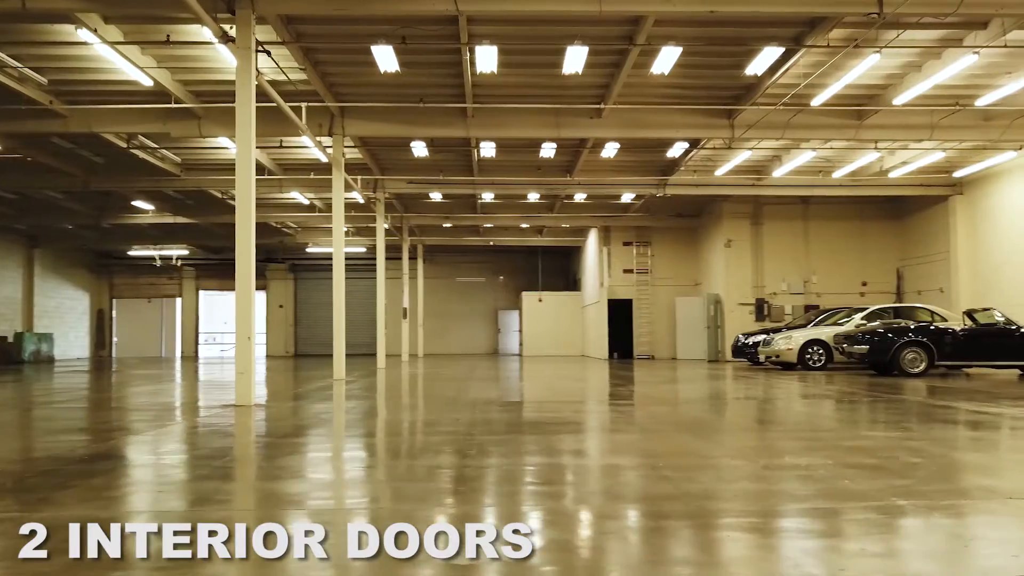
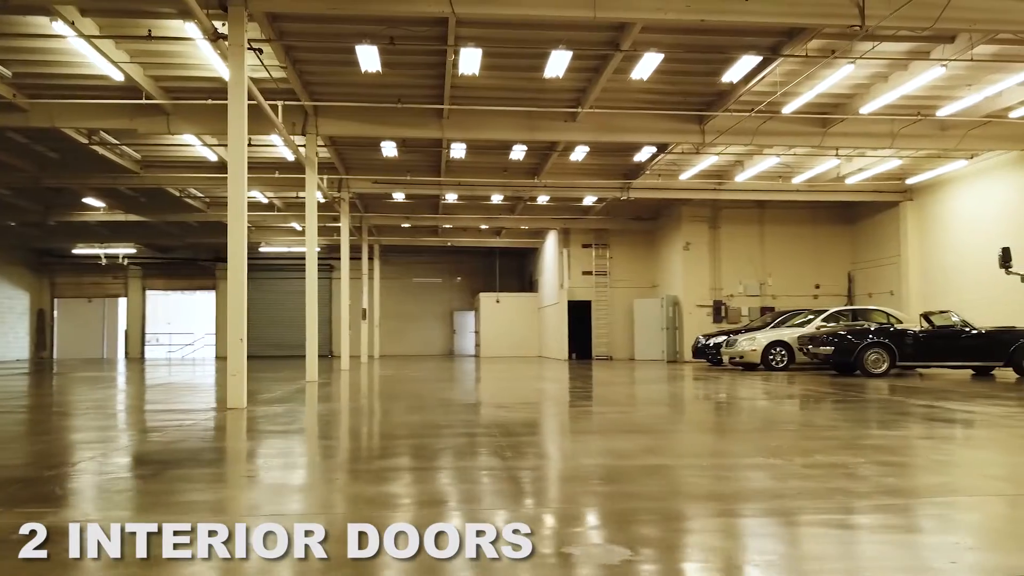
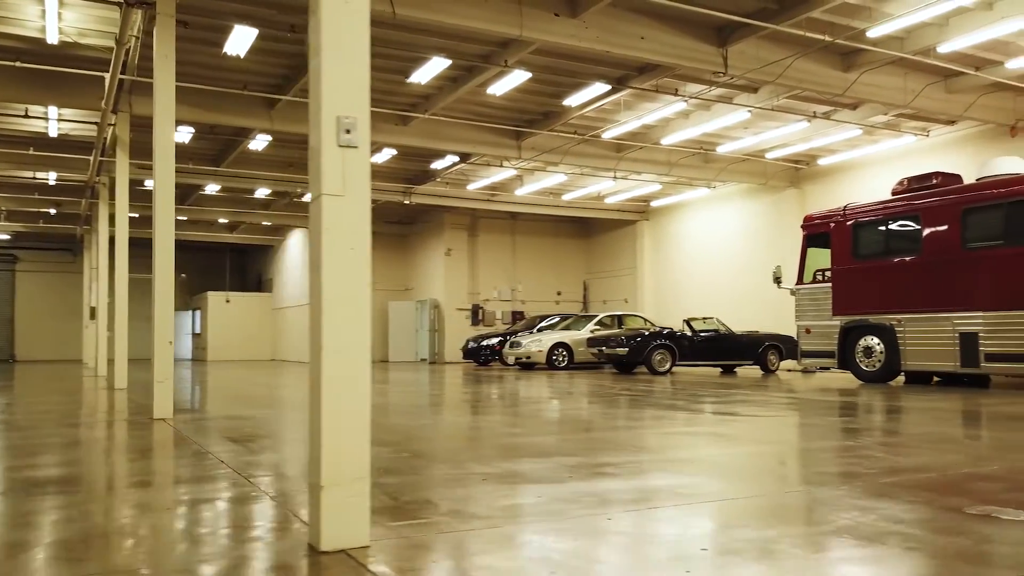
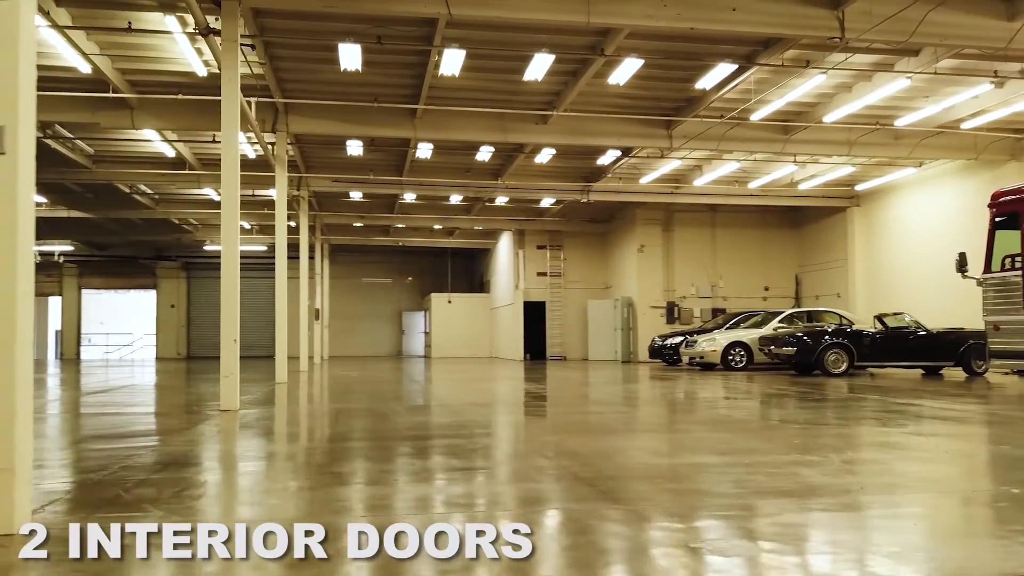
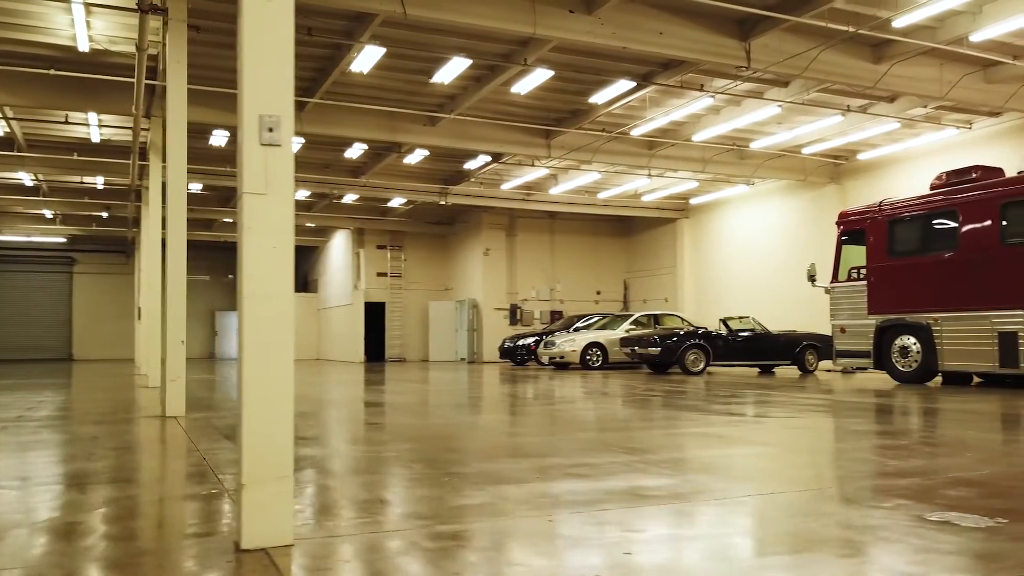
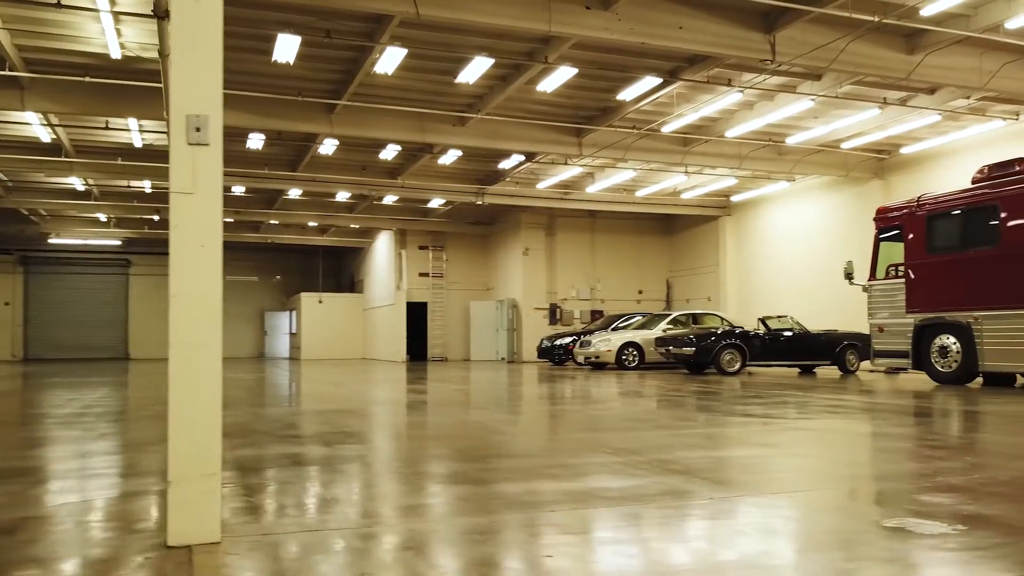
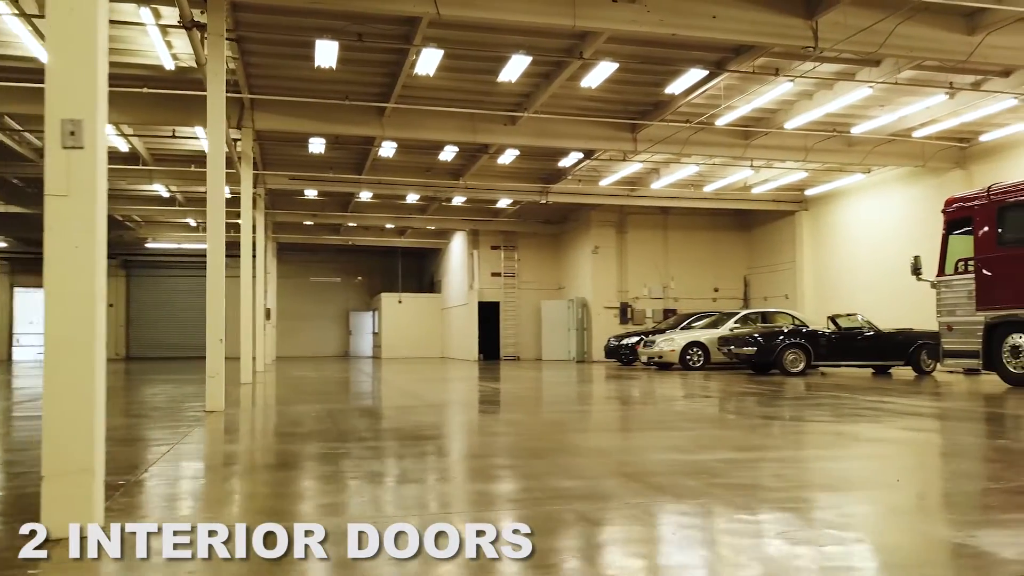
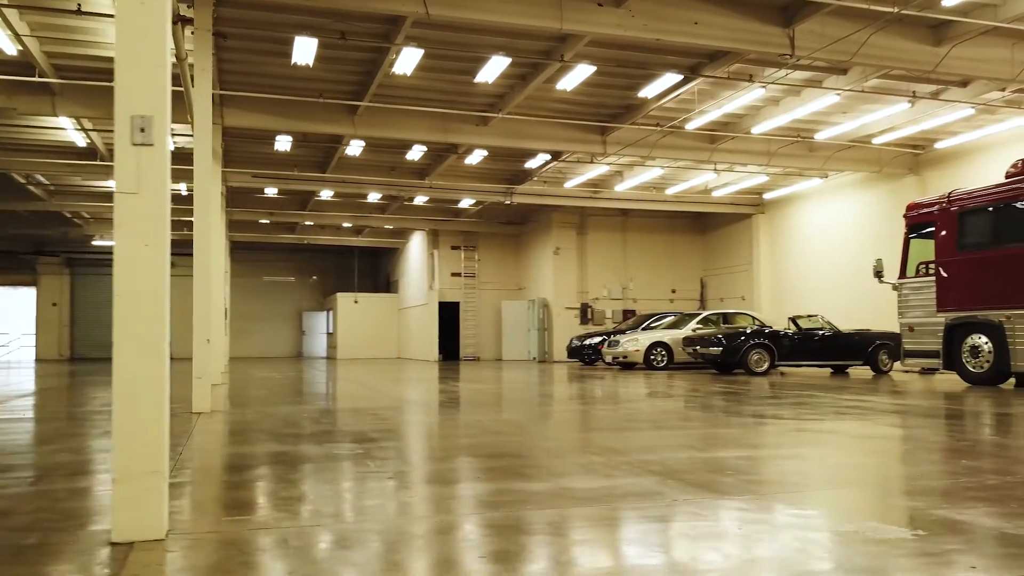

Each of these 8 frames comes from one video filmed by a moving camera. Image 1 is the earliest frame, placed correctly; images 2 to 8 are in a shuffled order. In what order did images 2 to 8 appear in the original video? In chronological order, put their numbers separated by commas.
2, 4, 7, 8, 6, 5, 3
